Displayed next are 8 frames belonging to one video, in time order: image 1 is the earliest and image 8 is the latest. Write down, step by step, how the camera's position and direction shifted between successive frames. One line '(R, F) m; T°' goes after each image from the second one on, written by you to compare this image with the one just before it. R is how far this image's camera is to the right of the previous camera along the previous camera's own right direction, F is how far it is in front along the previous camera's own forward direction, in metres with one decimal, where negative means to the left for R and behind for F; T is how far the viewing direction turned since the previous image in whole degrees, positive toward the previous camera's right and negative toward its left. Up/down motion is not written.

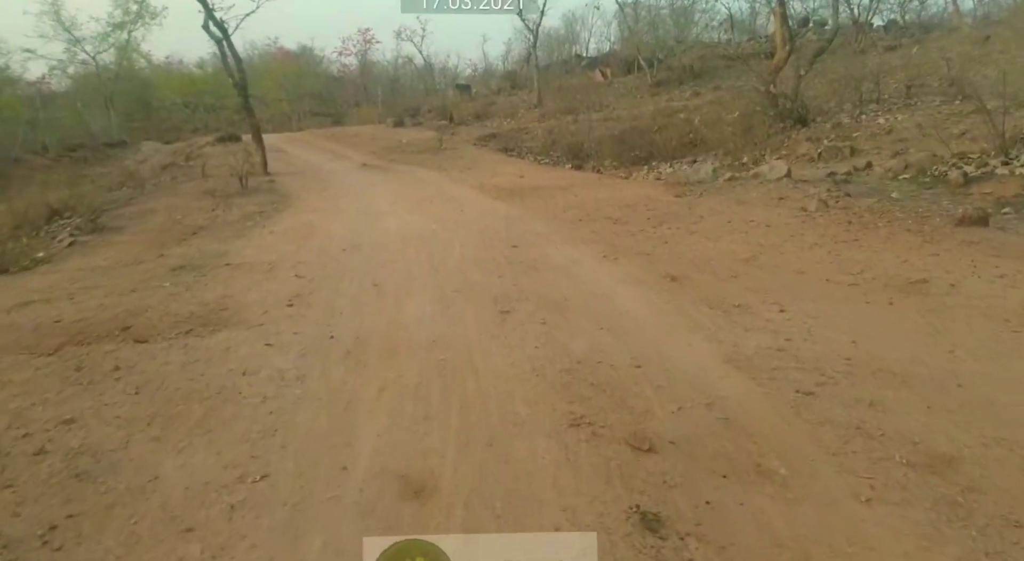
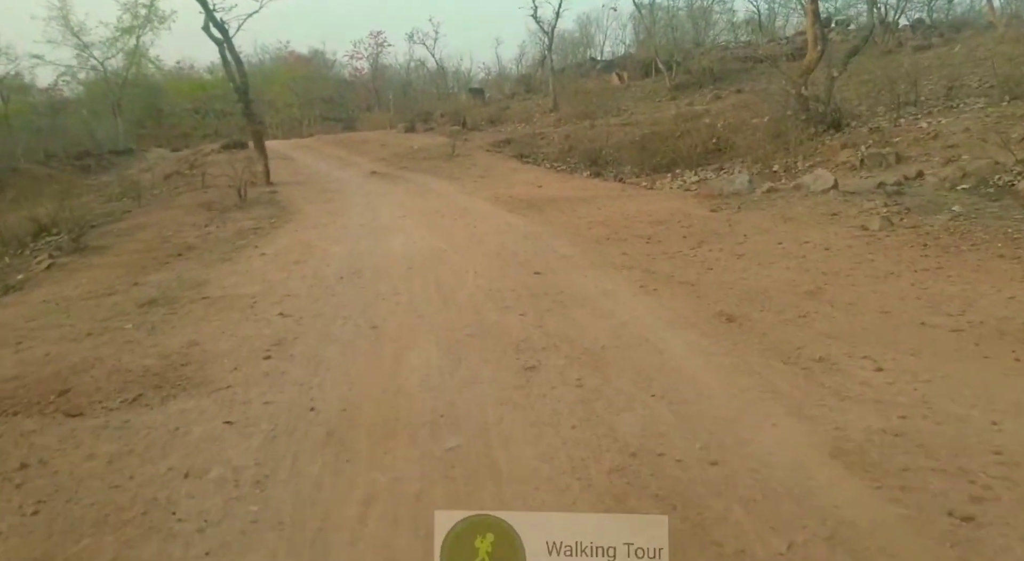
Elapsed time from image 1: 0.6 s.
(-0.1, +1.0) m; -1°
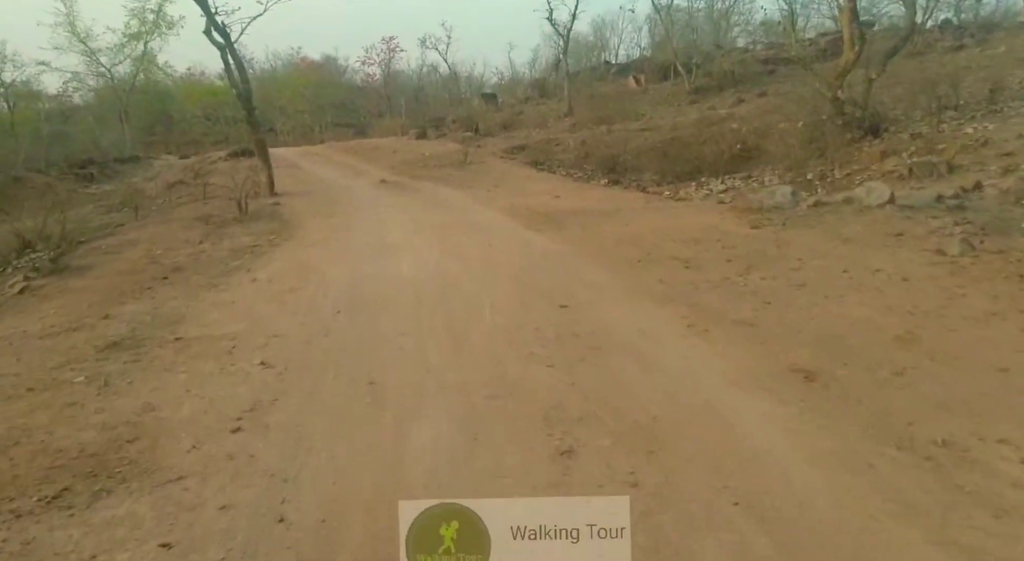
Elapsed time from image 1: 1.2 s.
(-0.1, +0.9) m; -1°
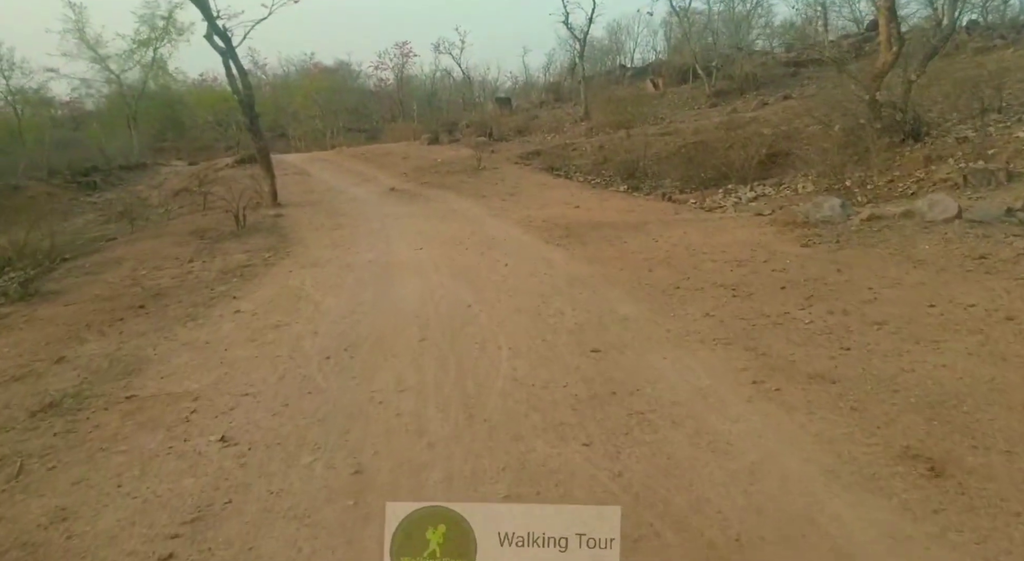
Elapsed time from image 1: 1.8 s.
(-0.1, +1.0) m; -1°
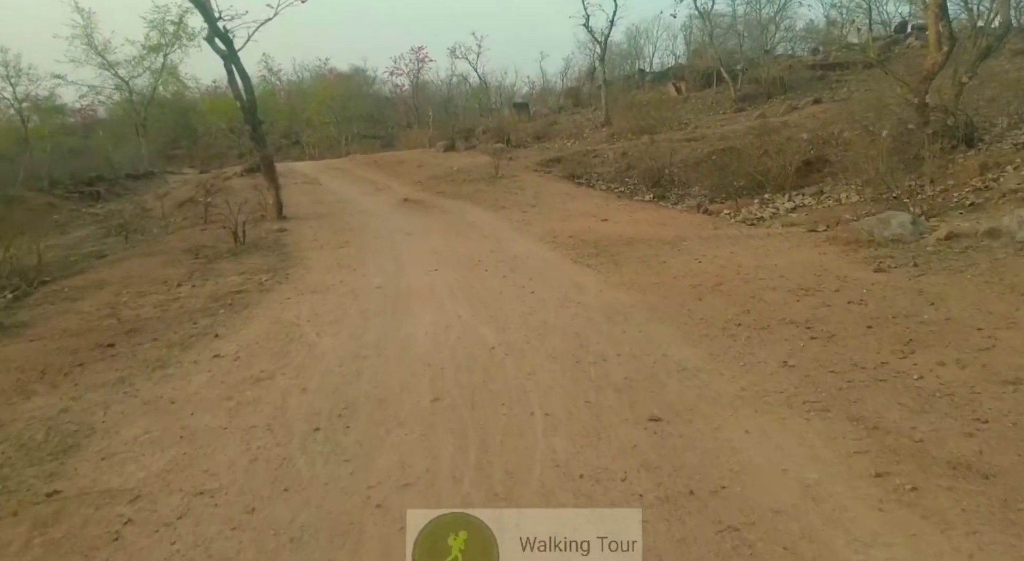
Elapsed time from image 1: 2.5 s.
(-0.1, +1.0) m; -1°
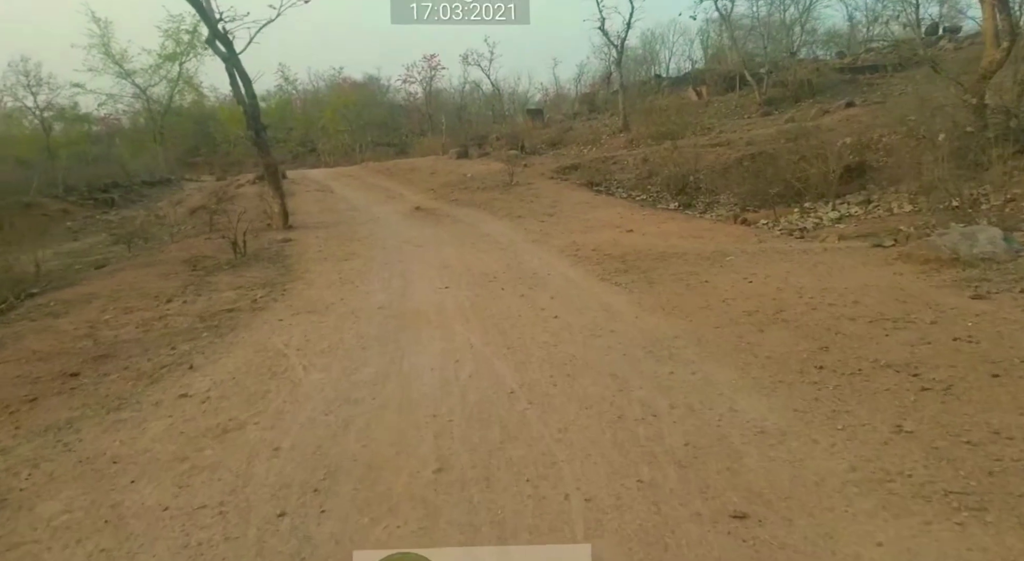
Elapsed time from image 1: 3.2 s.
(-0.1, +1.0) m; -2°
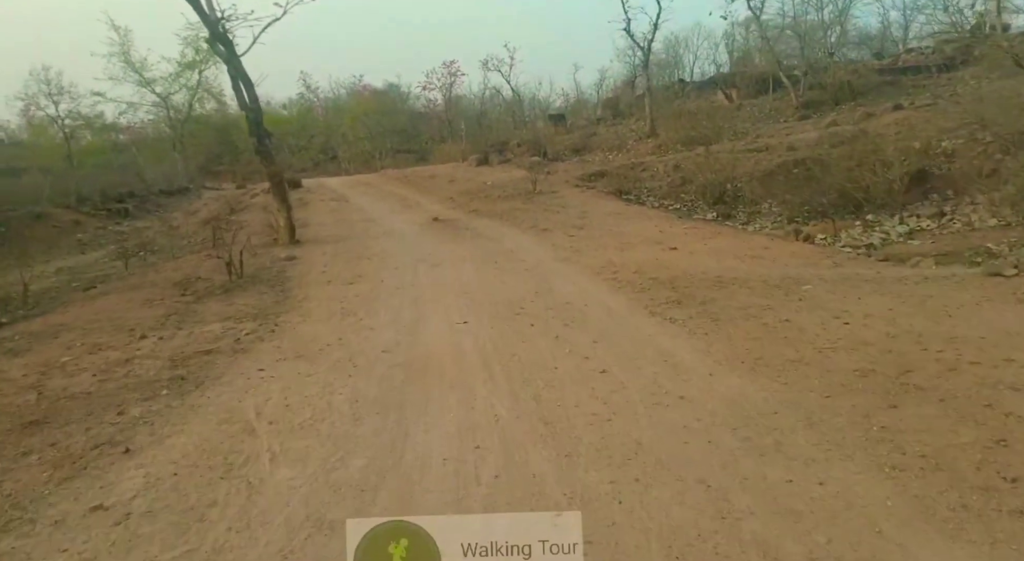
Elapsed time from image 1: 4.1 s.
(-0.1, +1.4) m; -2°
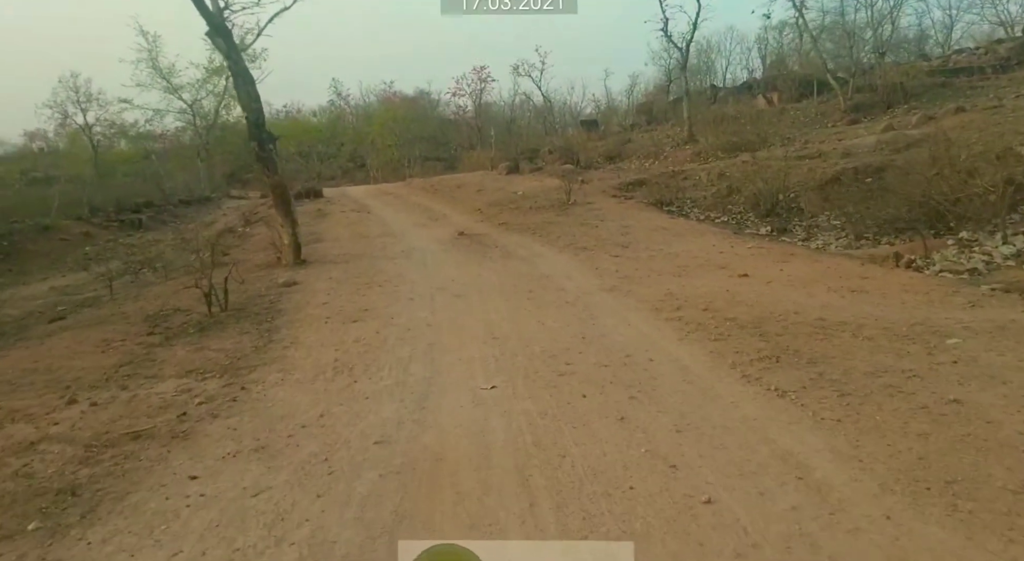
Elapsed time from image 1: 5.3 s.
(-0.1, +1.9) m; -2°
